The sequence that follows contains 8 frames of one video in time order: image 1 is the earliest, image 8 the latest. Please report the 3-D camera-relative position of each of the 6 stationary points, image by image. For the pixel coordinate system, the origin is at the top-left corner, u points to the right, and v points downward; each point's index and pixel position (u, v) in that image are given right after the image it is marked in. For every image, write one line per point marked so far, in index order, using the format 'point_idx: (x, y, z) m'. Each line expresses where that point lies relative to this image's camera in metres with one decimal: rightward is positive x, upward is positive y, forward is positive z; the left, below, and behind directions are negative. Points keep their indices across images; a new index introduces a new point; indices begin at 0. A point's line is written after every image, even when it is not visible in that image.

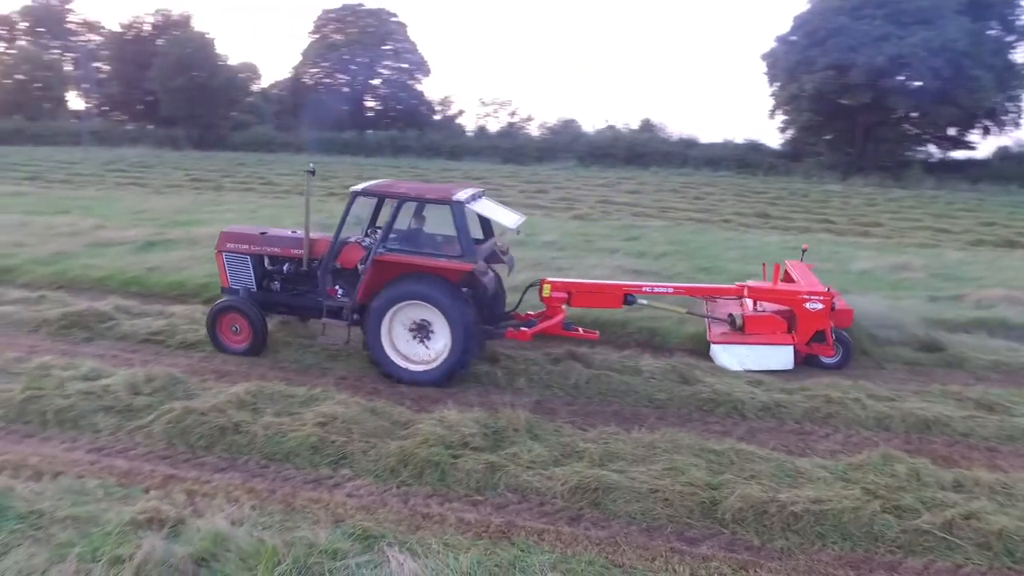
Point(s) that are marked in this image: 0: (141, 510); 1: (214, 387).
0: (-1.8, -1.1, +3.8) m
1: (-2.1, -0.7, +5.5) m
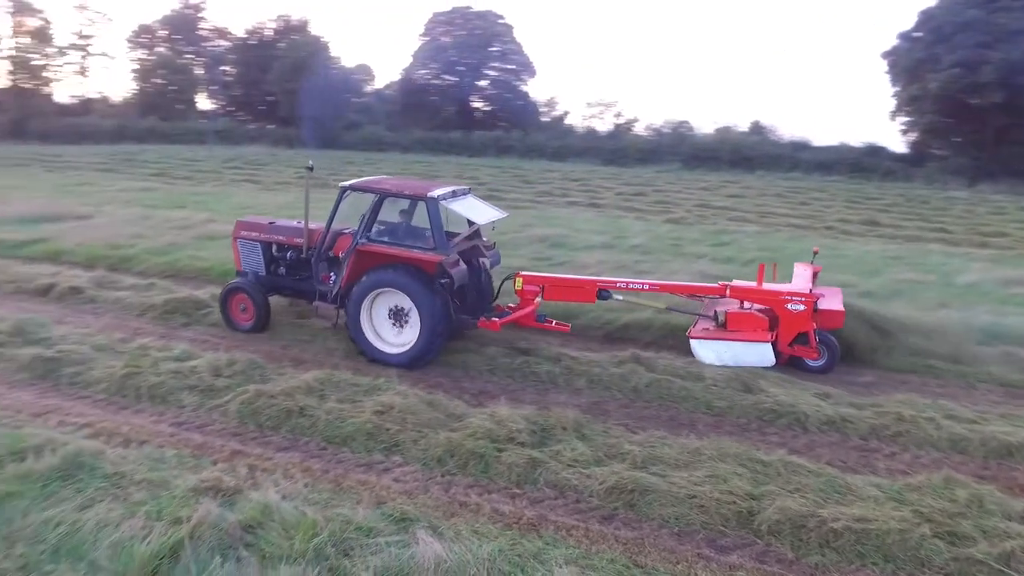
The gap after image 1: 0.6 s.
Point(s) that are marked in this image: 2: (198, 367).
0: (-1.7, -1.1, +4.3) m
1: (-1.7, -0.7, +5.9) m
2: (-2.4, -0.6, +5.8) m
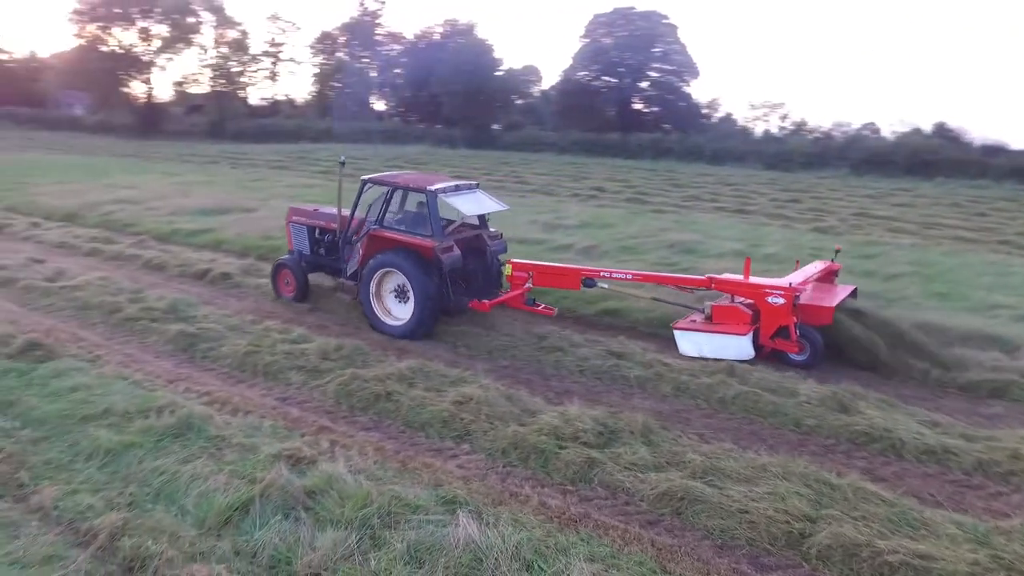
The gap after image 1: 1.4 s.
0: (-1.4, -1.0, +4.8) m
1: (-1.0, -0.6, +6.4) m
2: (-1.7, -0.5, +6.4) m
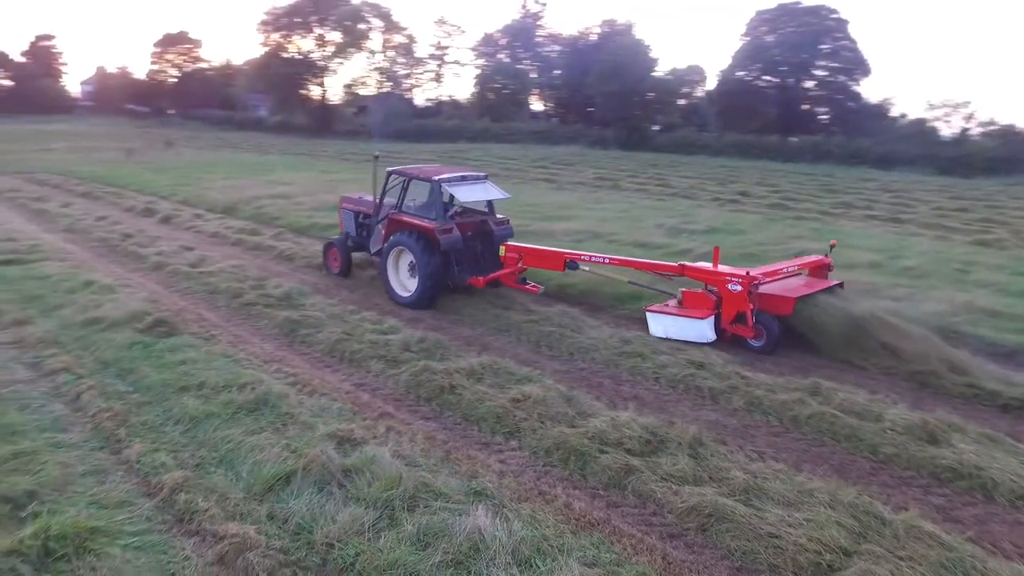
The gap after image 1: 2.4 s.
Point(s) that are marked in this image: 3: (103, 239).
0: (-1.1, -1.0, +5.2) m
1: (-0.4, -0.6, +6.7) m
2: (-1.1, -0.5, +6.9) m
3: (-5.4, +0.6, +10.2) m
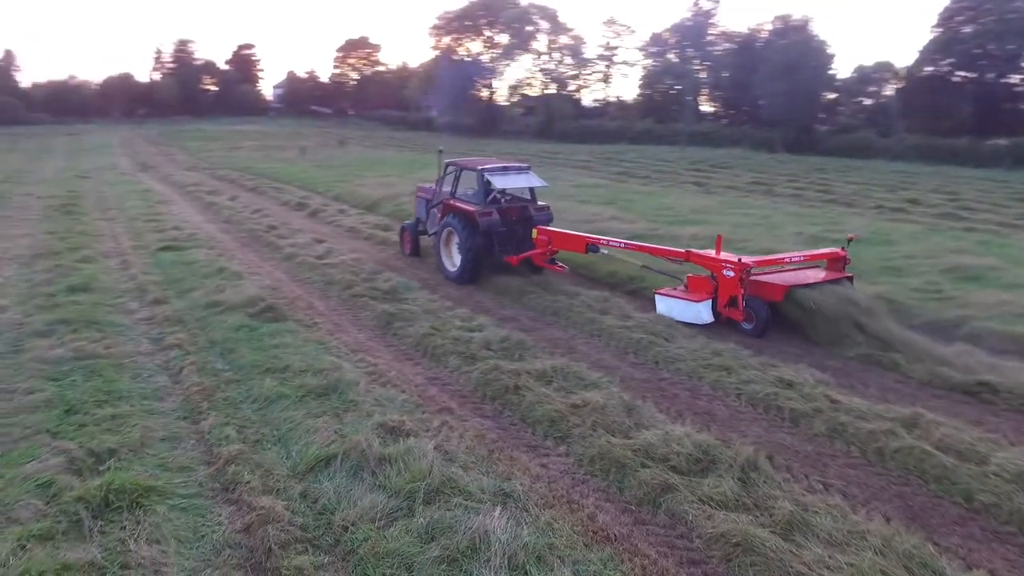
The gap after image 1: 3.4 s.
0: (-0.8, -0.9, +5.4) m
1: (+0.2, -0.6, +6.7) m
2: (-0.3, -0.5, +7.0) m
3: (-3.8, +0.8, +11.2) m
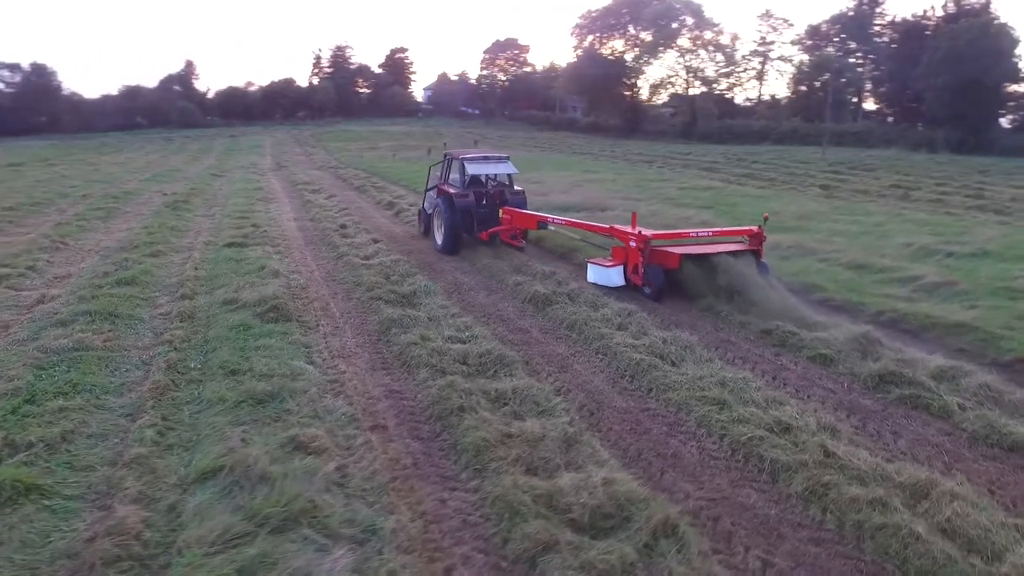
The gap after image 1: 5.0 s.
0: (-1.3, -1.0, +5.1) m
1: (0.0, -0.7, +6.1) m
2: (-0.5, -0.5, +6.5) m
3: (-2.8, +0.9, +11.4) m
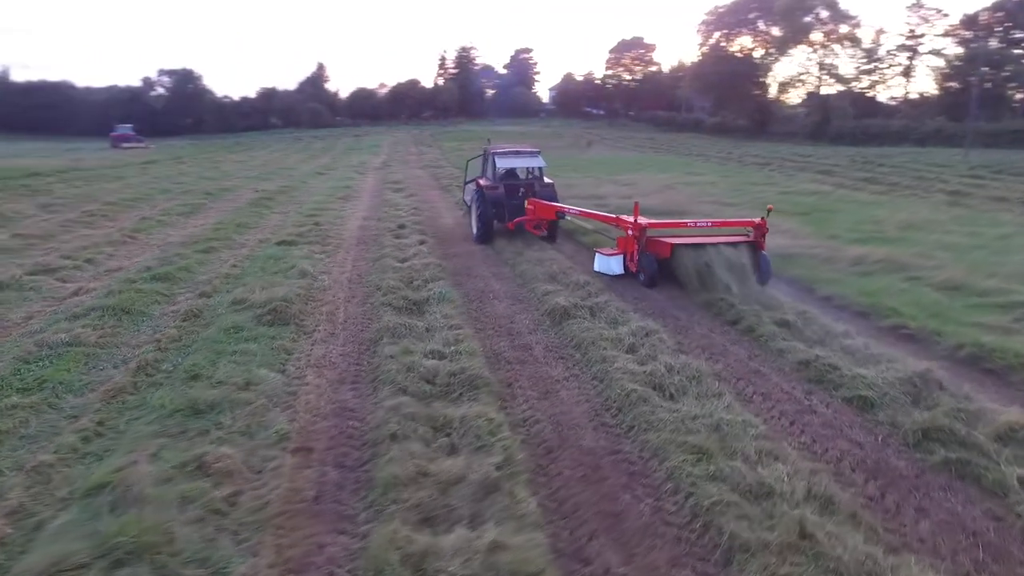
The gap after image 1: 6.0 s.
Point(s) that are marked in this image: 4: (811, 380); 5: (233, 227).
0: (-1.8, -1.0, +4.7) m
1: (-0.2, -0.8, +5.4) m
2: (-0.6, -0.6, +5.9) m
3: (-1.9, +0.8, +11.2) m
4: (+2.2, -0.7, +5.7) m
5: (-4.1, +0.9, +11.6) m
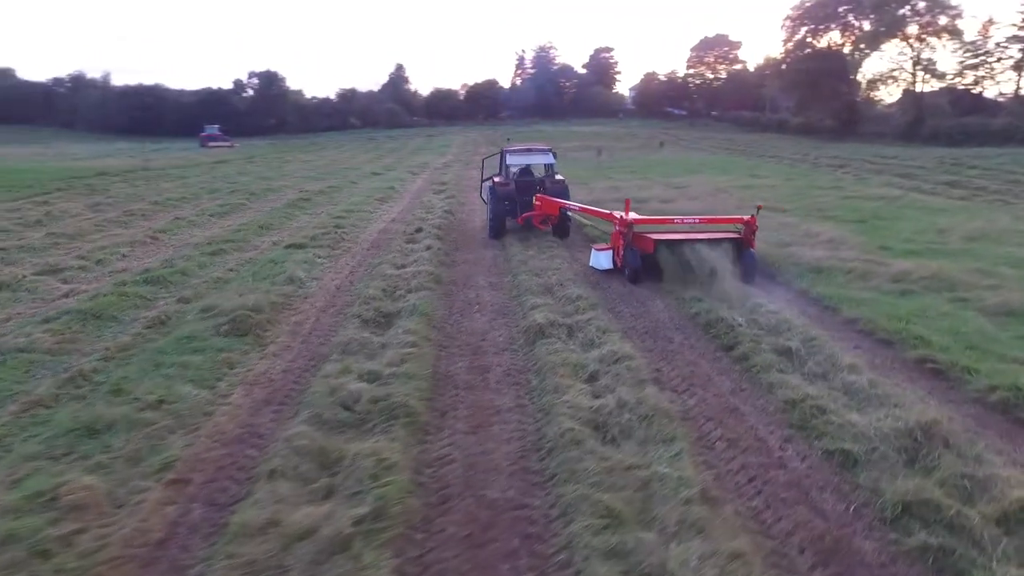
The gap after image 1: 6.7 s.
0: (-2.4, -1.1, +4.2) m
1: (-0.8, -0.9, +4.7) m
2: (-1.1, -0.7, +5.3) m
3: (-1.5, +0.7, +10.7) m
4: (+1.7, -0.8, +4.7) m
5: (-3.7, +0.9, +11.4) m
